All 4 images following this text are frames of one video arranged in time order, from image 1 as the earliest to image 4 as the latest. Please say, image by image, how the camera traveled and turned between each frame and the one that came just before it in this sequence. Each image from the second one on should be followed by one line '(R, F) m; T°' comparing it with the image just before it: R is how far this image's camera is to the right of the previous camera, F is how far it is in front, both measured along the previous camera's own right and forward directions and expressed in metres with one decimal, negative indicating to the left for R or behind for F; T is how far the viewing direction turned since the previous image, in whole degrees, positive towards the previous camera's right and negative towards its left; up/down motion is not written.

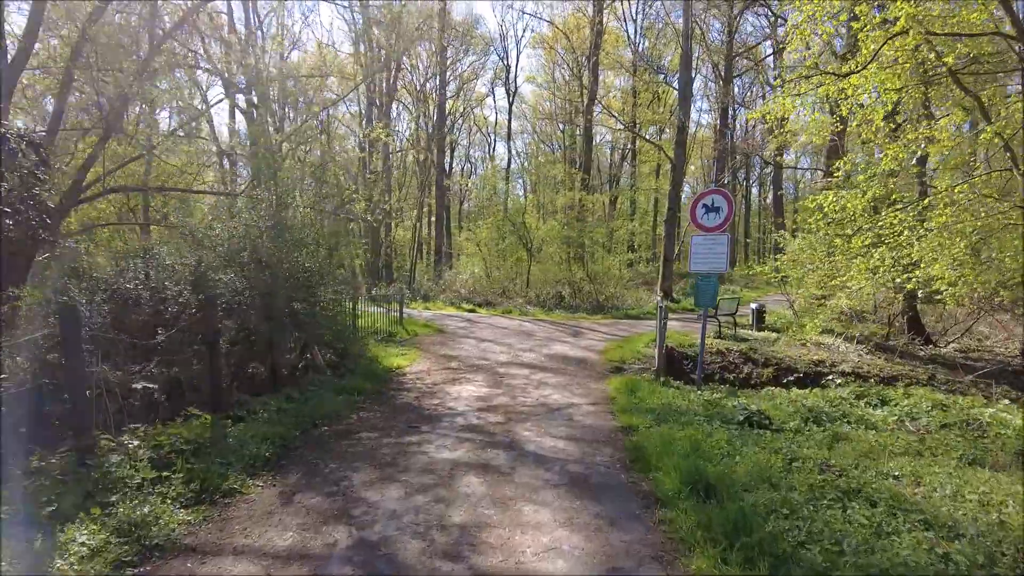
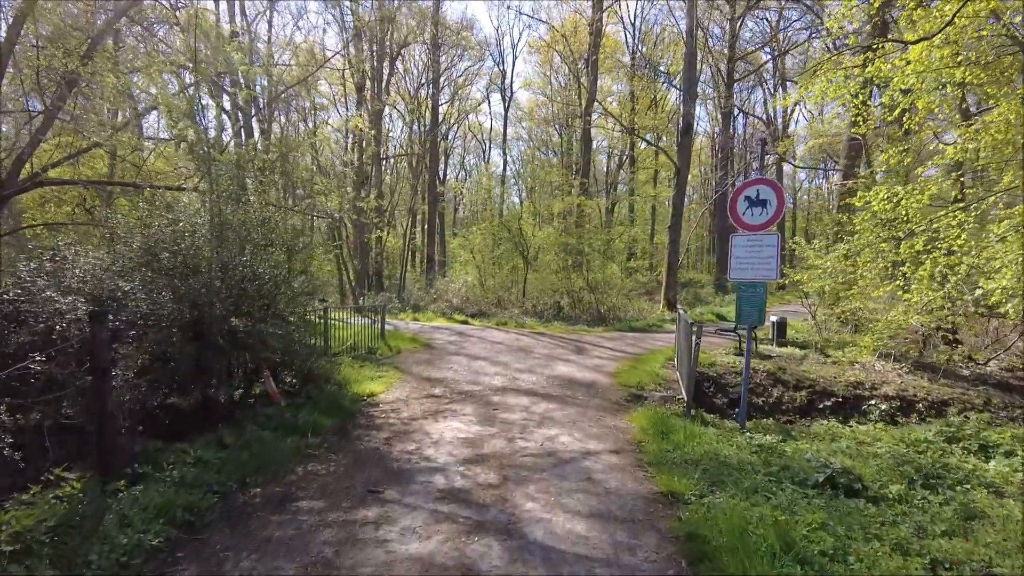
(0.0, +1.4) m; 0°
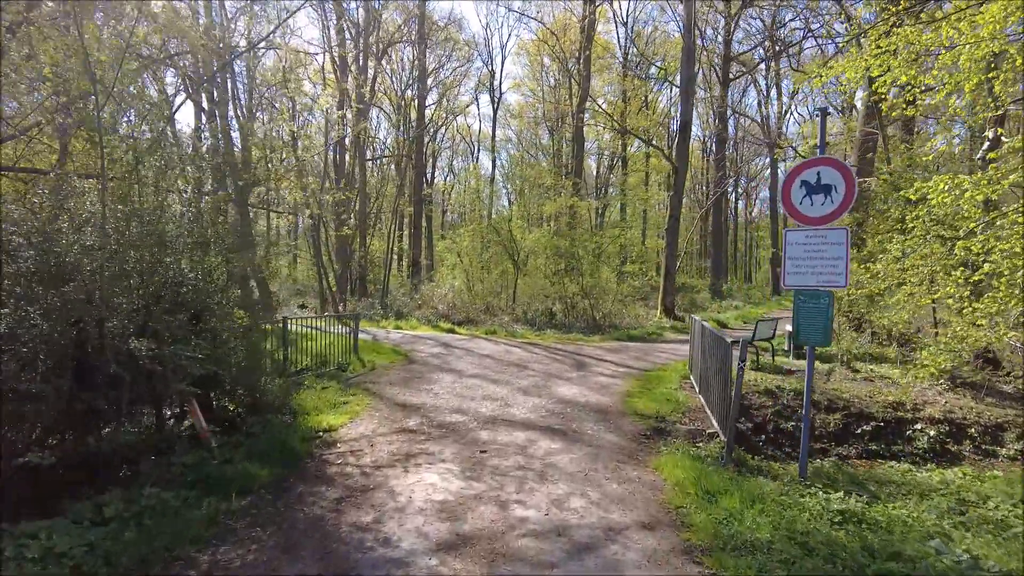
(0.0, +1.3) m; +1°
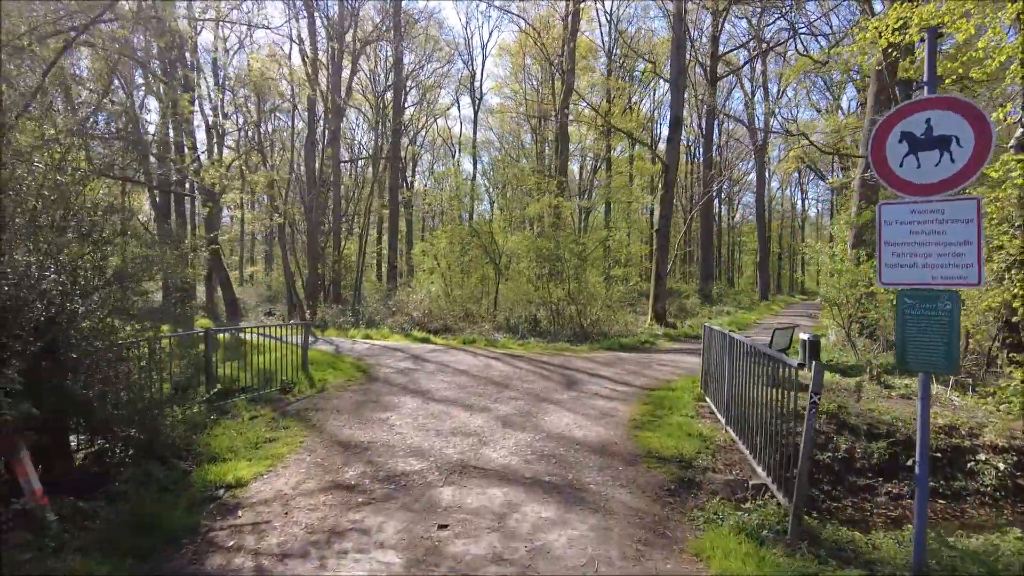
(+0.1, +1.5) m; +2°
